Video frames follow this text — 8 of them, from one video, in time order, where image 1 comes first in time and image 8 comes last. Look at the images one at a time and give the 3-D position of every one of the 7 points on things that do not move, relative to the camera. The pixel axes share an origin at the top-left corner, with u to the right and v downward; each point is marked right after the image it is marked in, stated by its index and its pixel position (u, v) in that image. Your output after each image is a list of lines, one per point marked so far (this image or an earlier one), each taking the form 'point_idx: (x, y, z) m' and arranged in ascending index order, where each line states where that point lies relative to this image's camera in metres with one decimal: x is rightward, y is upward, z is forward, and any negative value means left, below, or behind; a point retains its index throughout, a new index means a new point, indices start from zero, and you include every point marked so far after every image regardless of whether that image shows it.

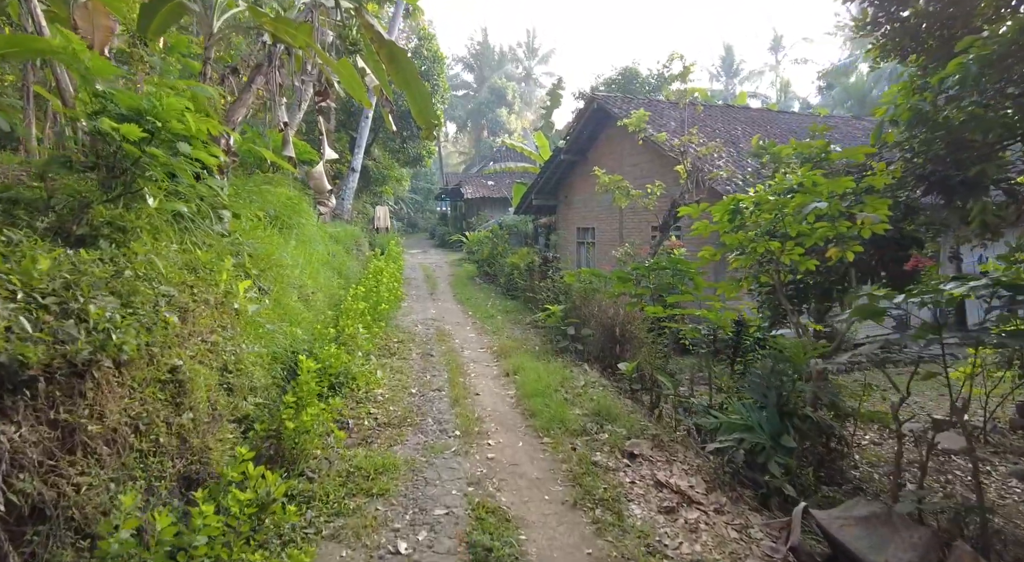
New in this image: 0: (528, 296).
0: (+0.3, -0.2, +8.2) m
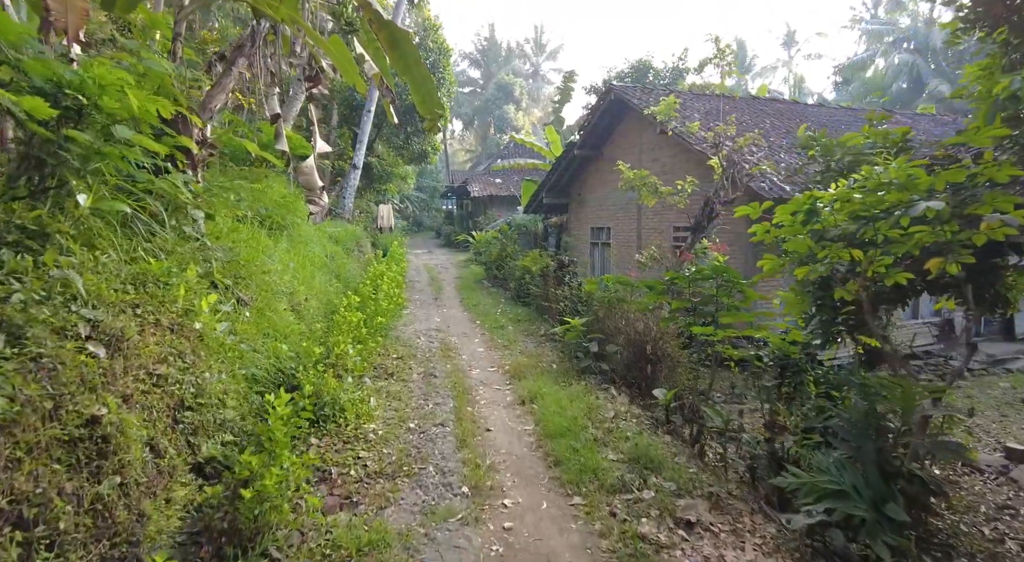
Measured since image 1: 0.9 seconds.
0: (+0.4, -0.3, +7.5) m
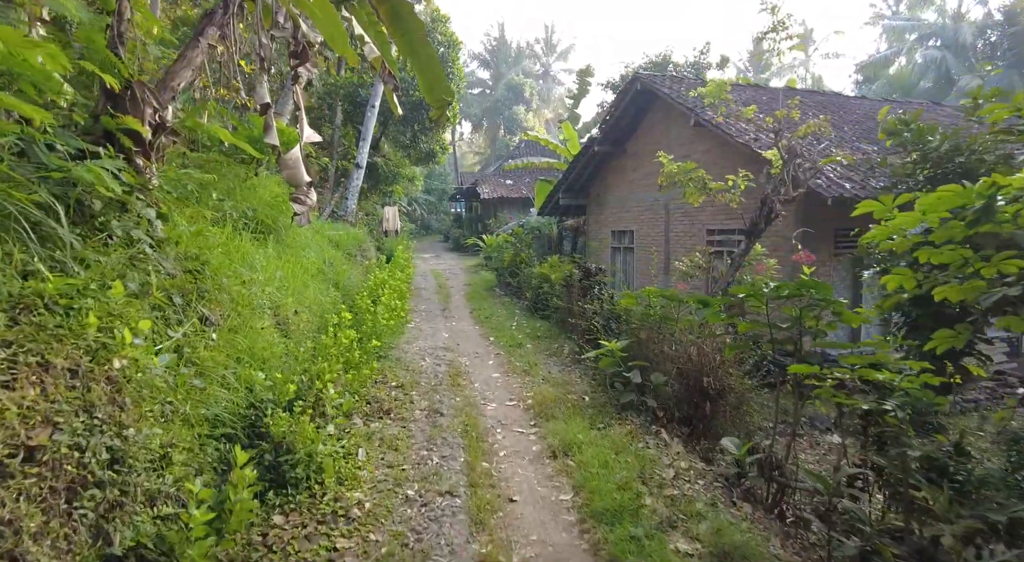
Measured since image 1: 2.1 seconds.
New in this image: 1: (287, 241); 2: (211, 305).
0: (+0.7, -0.4, +6.5) m
1: (-3.2, +0.6, +7.9) m
2: (-2.3, -0.2, +4.2) m
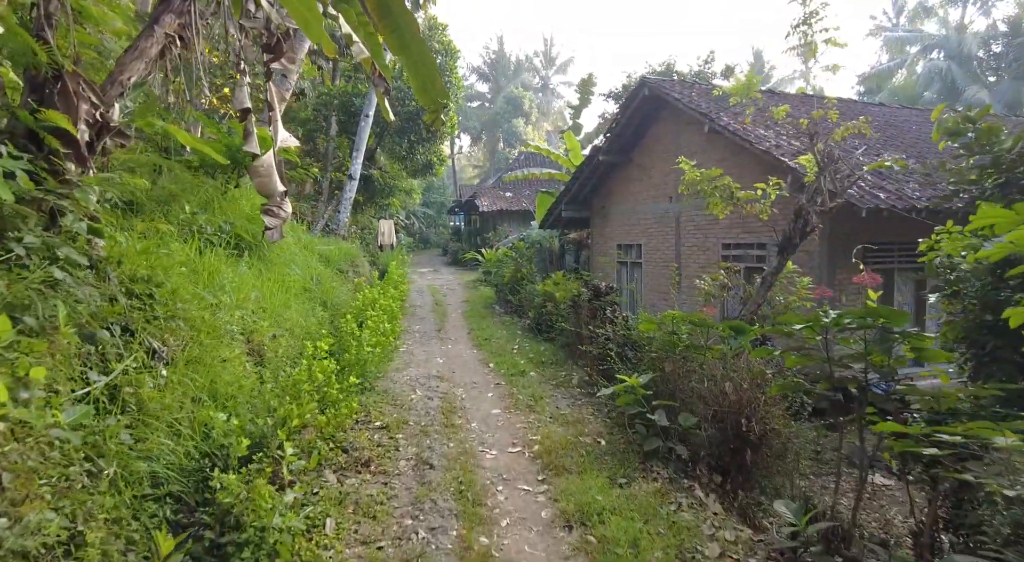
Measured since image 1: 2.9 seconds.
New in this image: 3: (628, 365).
0: (+0.7, -0.7, +5.9) m
1: (-3.1, +0.3, +7.2) m
2: (-2.3, -0.3, +3.6) m
3: (+0.9, -0.7, +4.5) m
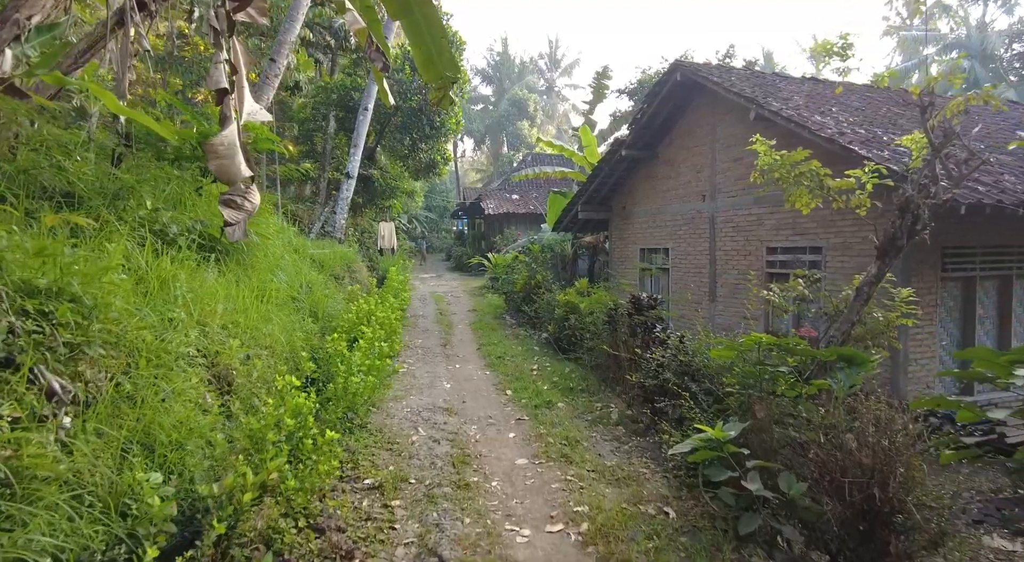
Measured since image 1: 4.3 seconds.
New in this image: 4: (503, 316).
0: (+0.9, -0.7, +4.9) m
1: (-2.9, +0.2, +6.3) m
2: (-2.1, -0.4, +2.6) m
3: (+1.1, -0.8, +3.5) m
4: (-0.1, -0.6, +9.6) m
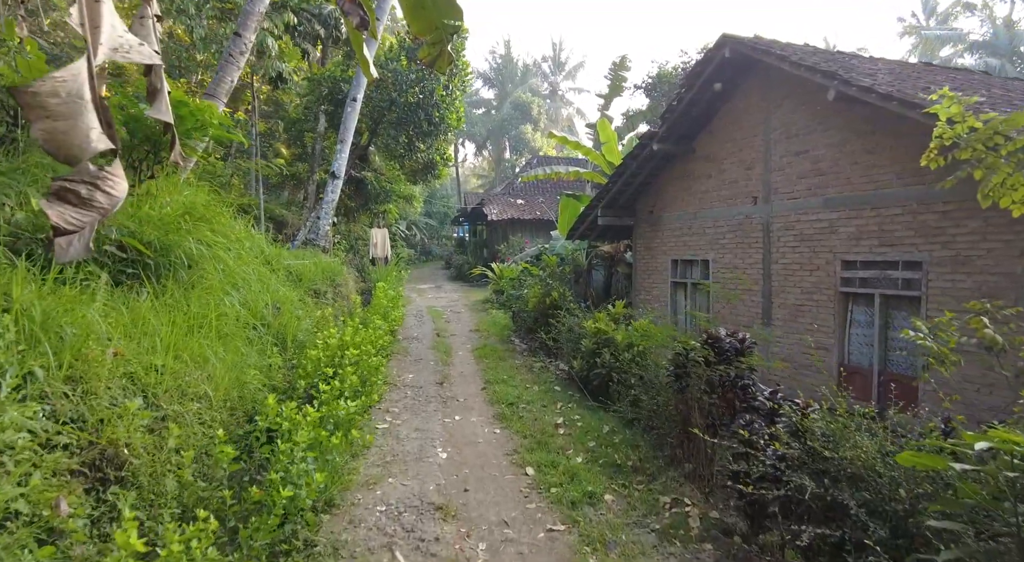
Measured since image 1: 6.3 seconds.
0: (+1.0, -0.9, +3.5) m
1: (-2.8, 0.0, +4.8) m
2: (-1.9, -0.6, +1.2) m
3: (+1.3, -0.9, +2.1) m
4: (0.0, -0.9, +8.2) m
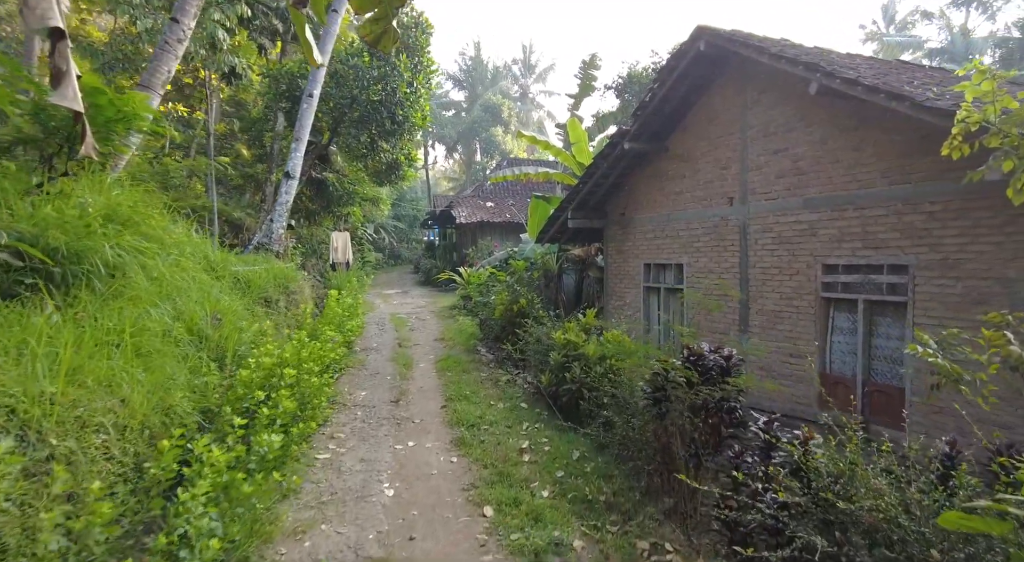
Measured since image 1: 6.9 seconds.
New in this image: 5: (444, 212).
0: (+0.8, -1.0, +3.0) m
1: (-3.1, -0.1, +4.2) m
2: (-2.1, -0.6, +0.6) m
3: (+1.1, -1.0, +1.7) m
4: (-0.5, -0.9, +7.7) m
5: (-2.5, +2.5, +19.9) m
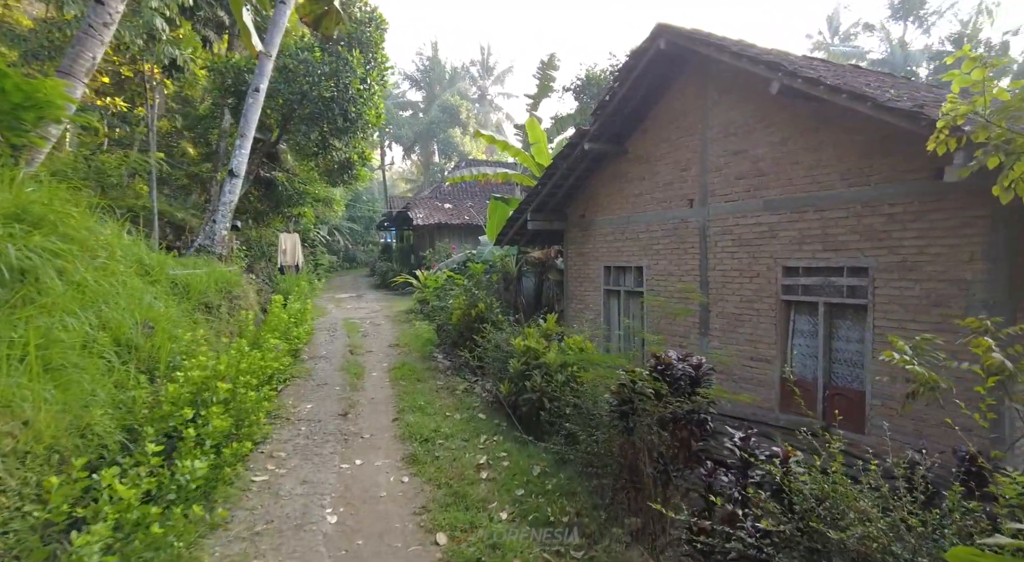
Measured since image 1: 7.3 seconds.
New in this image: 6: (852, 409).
0: (+0.5, -1.0, +2.8) m
1: (-3.4, -0.1, +3.8) m
2: (-2.1, -0.6, +0.2) m
3: (+1.0, -1.0, +1.5) m
4: (-1.0, -1.0, +7.4) m
5: (-3.9, +2.4, +19.5) m
6: (+2.9, -1.1, +4.8) m
